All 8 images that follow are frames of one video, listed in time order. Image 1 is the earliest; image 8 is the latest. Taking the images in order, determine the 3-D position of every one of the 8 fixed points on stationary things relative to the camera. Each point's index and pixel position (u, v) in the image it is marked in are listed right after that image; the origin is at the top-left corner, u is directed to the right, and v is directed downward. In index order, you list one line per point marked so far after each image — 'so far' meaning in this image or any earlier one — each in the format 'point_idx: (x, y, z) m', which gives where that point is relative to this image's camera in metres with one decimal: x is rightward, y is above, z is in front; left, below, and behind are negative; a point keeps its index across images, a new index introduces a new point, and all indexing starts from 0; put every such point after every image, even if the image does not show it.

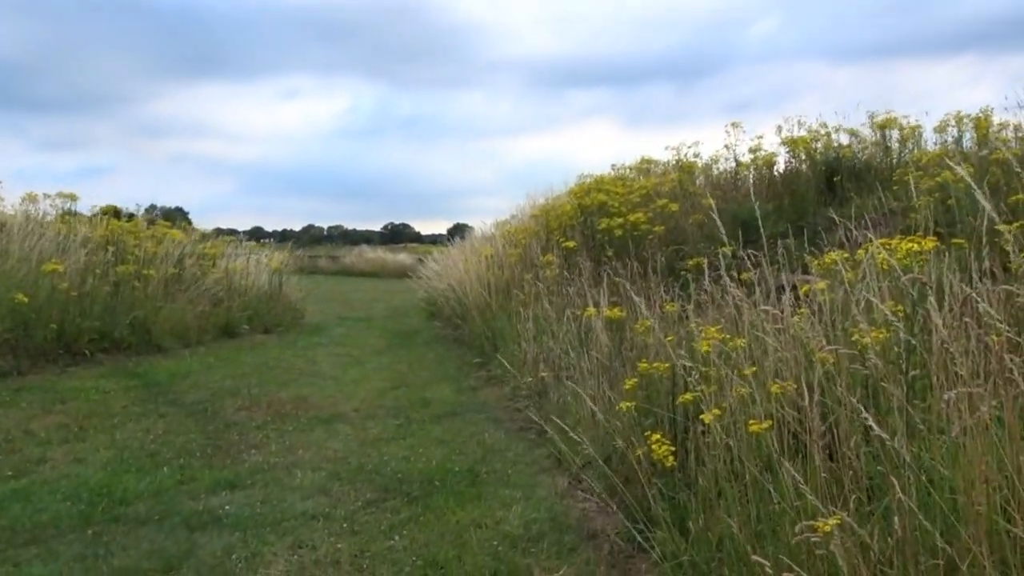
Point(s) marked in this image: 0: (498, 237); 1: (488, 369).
0: (-0.2, +0.7, +10.2) m
1: (-0.2, -0.8, +7.4) m
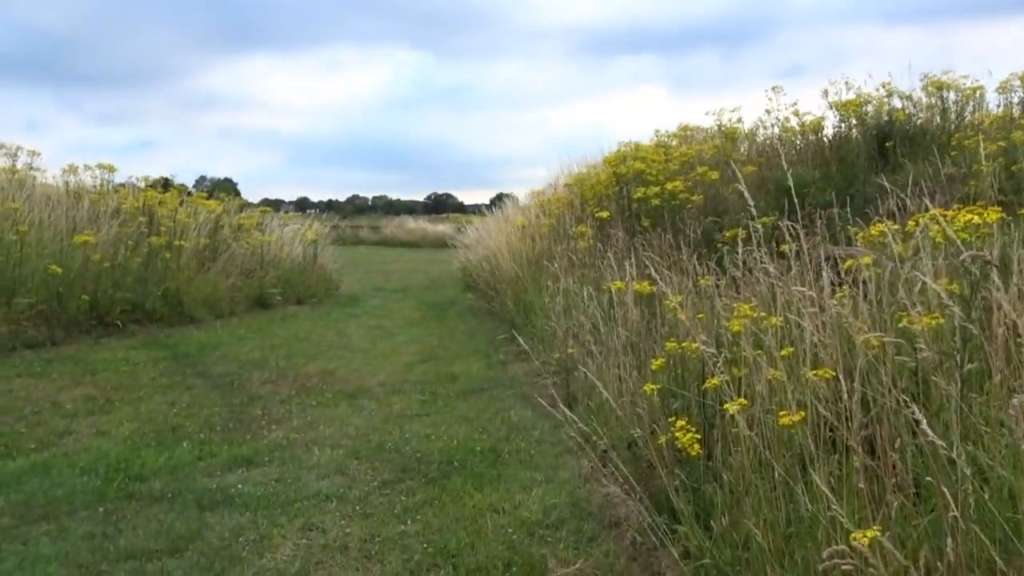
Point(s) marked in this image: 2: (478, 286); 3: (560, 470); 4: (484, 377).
0: (+0.3, +1.1, +10.0) m
1: (+0.1, -0.6, +7.2) m
2: (-0.5, 0.0, +11.3) m
3: (+0.3, -1.0, +4.1) m
4: (-0.2, -0.8, +6.4) m
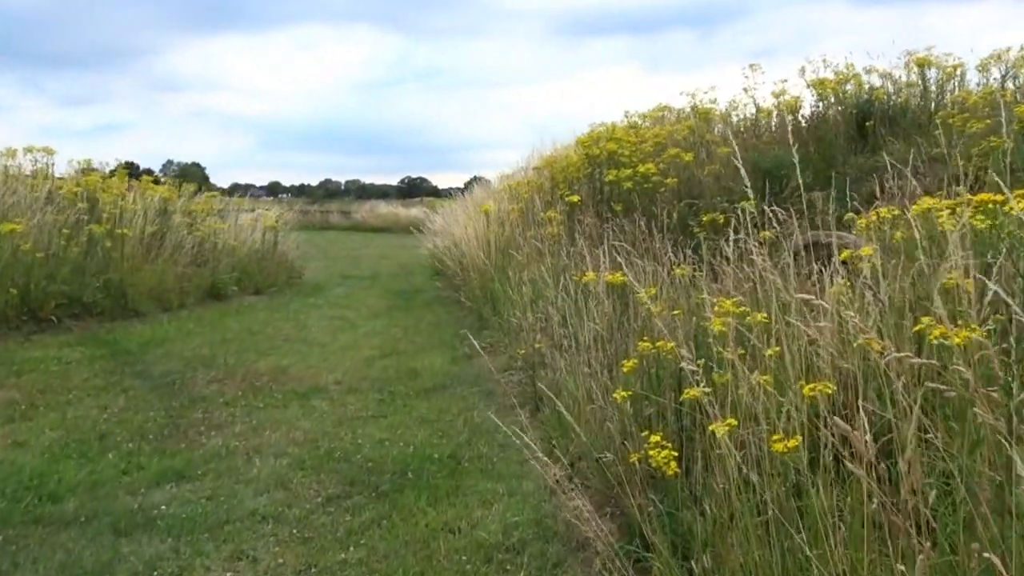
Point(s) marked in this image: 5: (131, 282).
0: (-0.1, +1.3, +9.6) m
1: (-0.2, -0.5, +6.9) m
2: (-1.0, +0.2, +10.9) m
3: (+0.1, -1.0, +3.8) m
4: (-0.5, -0.7, +6.0) m
5: (-3.9, +0.1, +7.4) m
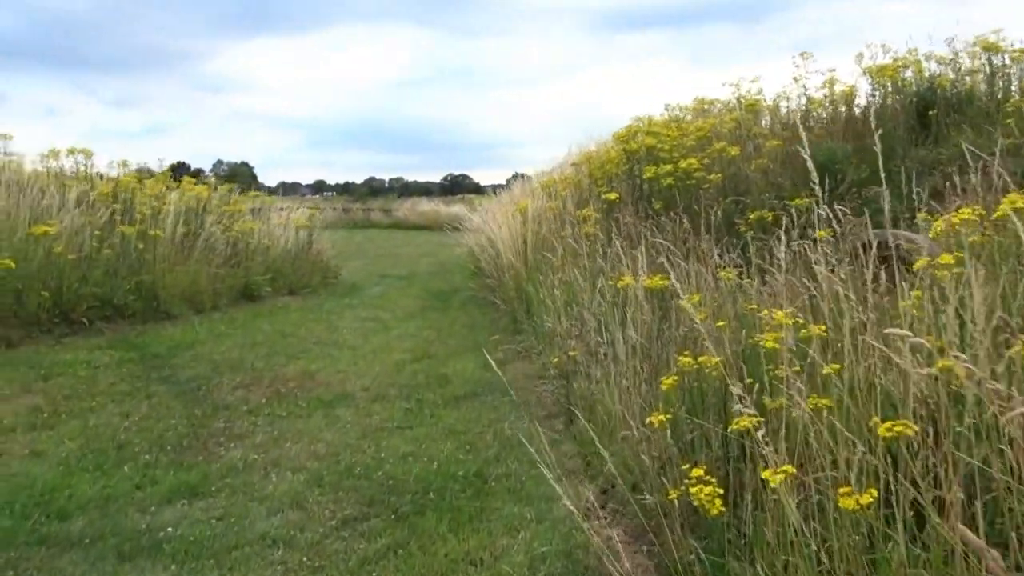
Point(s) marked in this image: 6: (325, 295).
0: (+0.3, +1.3, +9.3) m
1: (+0.1, -0.5, +6.6) m
2: (-0.4, +0.2, +10.7) m
3: (+0.2, -1.0, +3.5) m
4: (-0.3, -0.7, +5.8) m
5: (-3.5, 0.0, +7.3) m
6: (-2.4, -0.1, +9.5) m
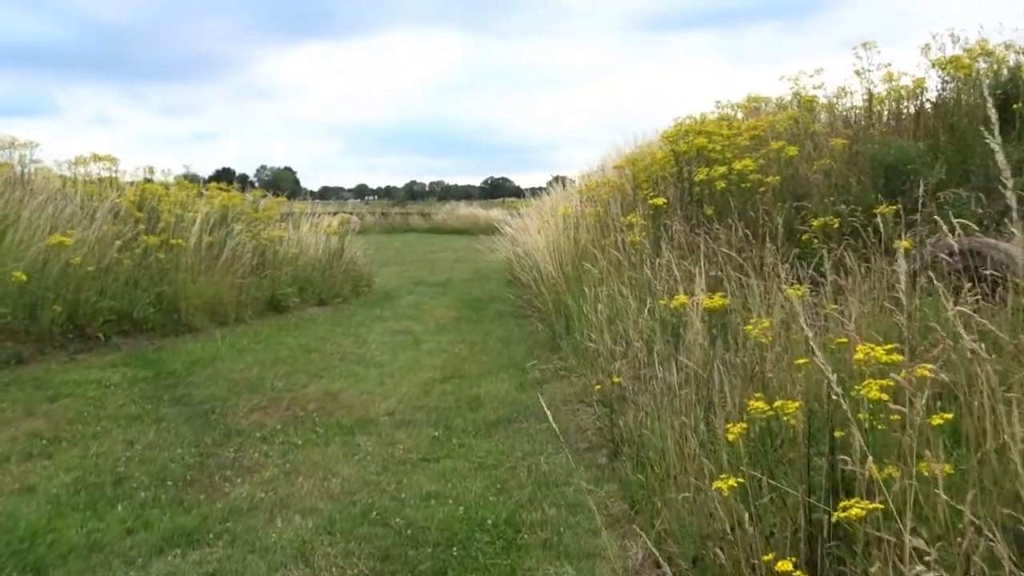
0: (+0.8, +1.1, +8.8) m
1: (+0.4, -0.6, +6.1) m
2: (+0.1, +0.1, +10.2) m
3: (+0.3, -1.1, +3.0) m
4: (0.0, -0.8, +5.3) m
5: (-3.1, -0.1, +7.0) m
6: (-2.0, -0.2, +9.2) m
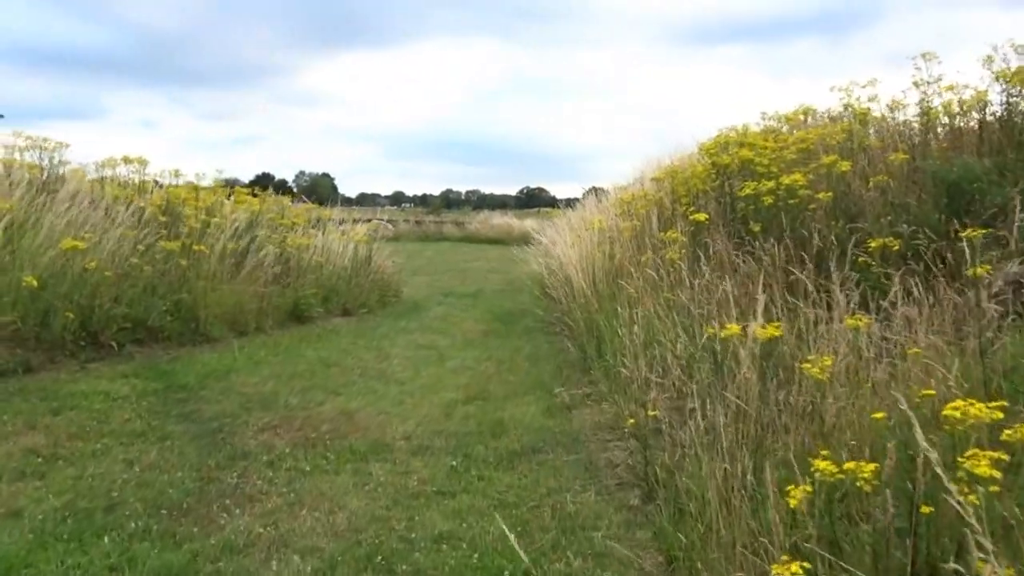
0: (+1.2, +0.9, +8.4) m
1: (+0.6, -0.7, +5.7) m
2: (+0.5, -0.1, +9.8) m
3: (+0.4, -1.2, +2.6) m
4: (+0.2, -1.0, +4.9) m
5: (-2.9, -0.1, +6.8) m
6: (-1.6, -0.4, +8.9) m
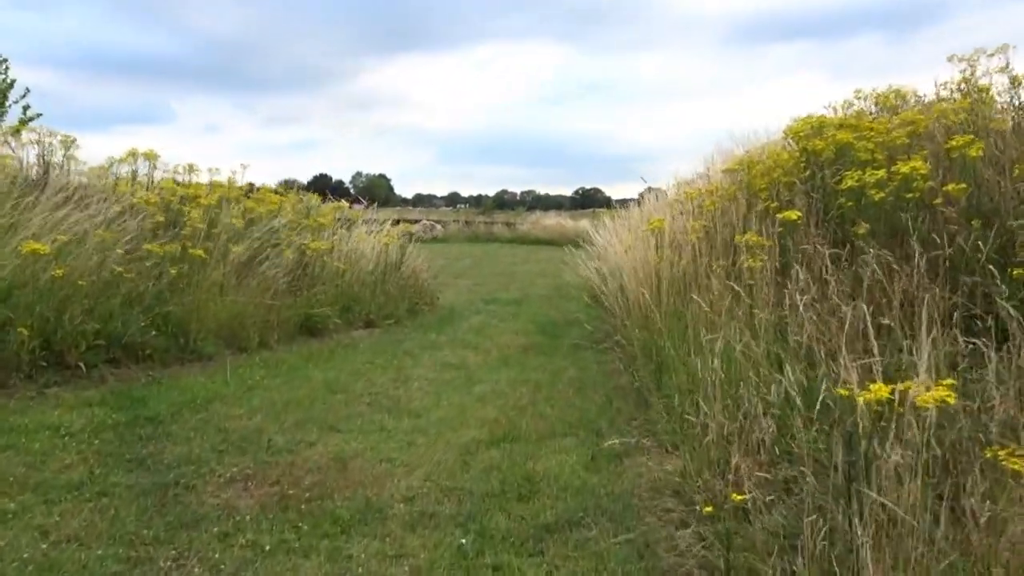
0: (+1.6, +0.8, +7.2) m
1: (+0.8, -0.8, +4.5) m
2: (+1.1, -0.2, +8.7) m
3: (+0.4, -1.3, +1.4) m
4: (+0.3, -1.0, +3.8) m
5: (-2.6, -0.2, +5.9) m
6: (-1.1, -0.4, +7.9) m
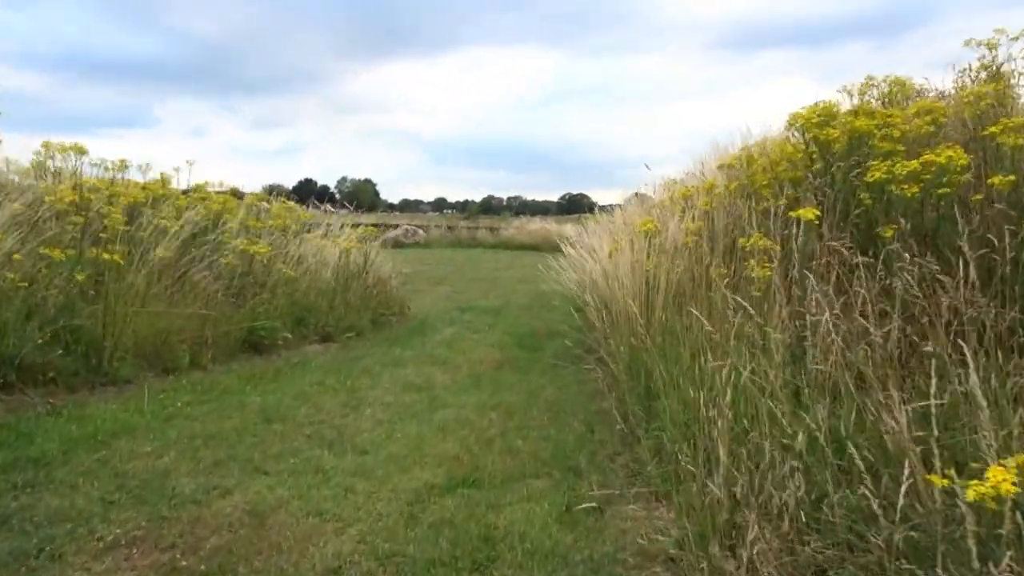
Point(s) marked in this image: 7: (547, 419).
0: (+1.3, +0.8, +6.5) m
1: (+0.6, -0.9, +3.8) m
2: (+0.8, -0.3, +7.9) m
3: (+0.2, -1.4, +0.7) m
4: (+0.2, -1.1, +3.0) m
5: (-2.8, -0.3, +5.1) m
6: (-1.4, -0.5, +7.1) m
7: (+0.2, -0.9, +4.9) m
